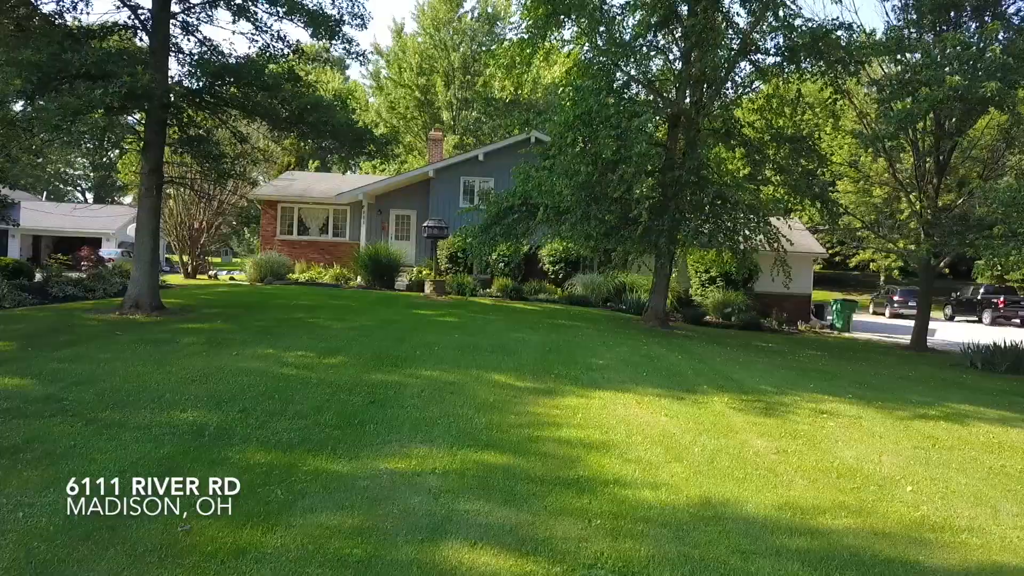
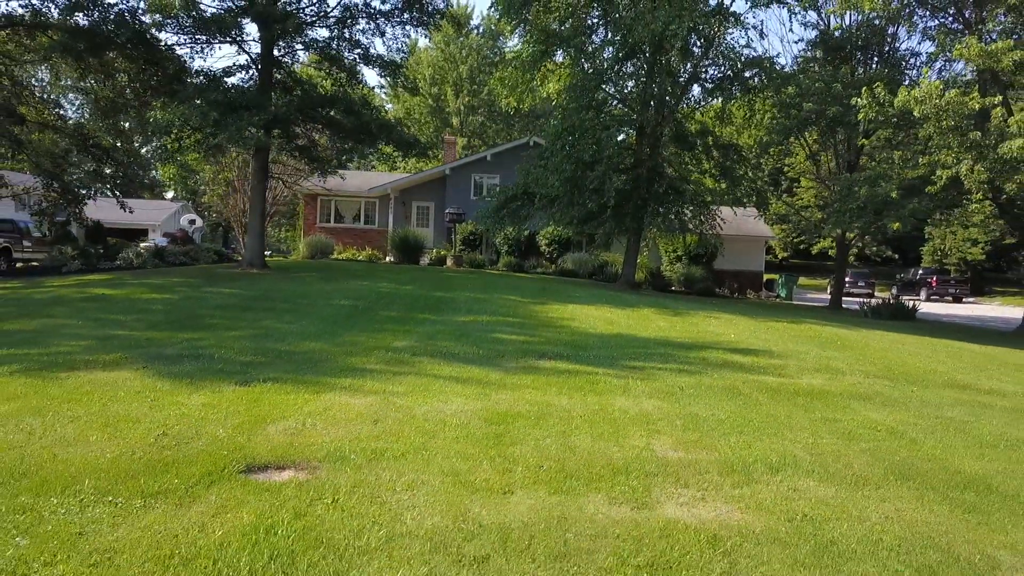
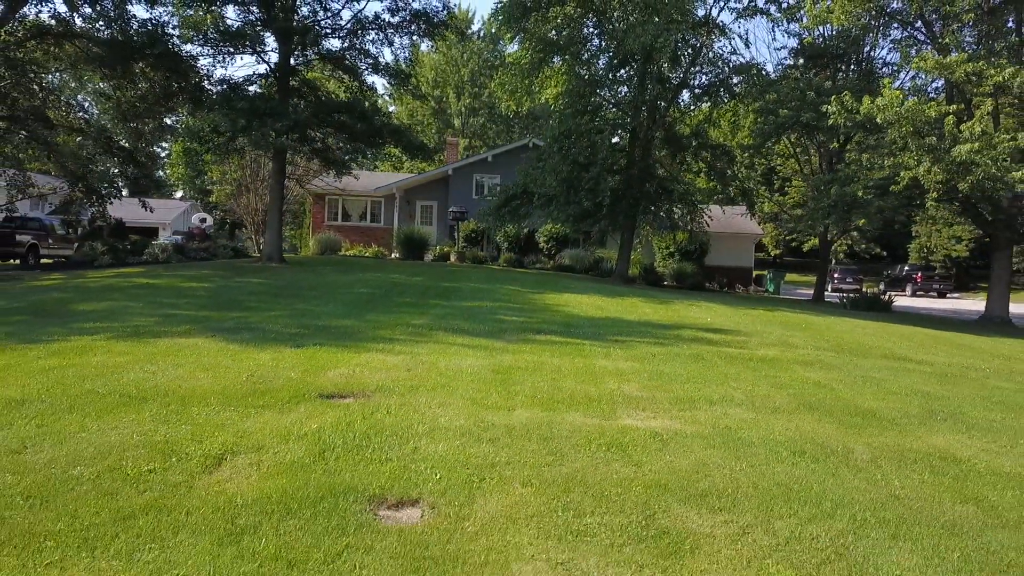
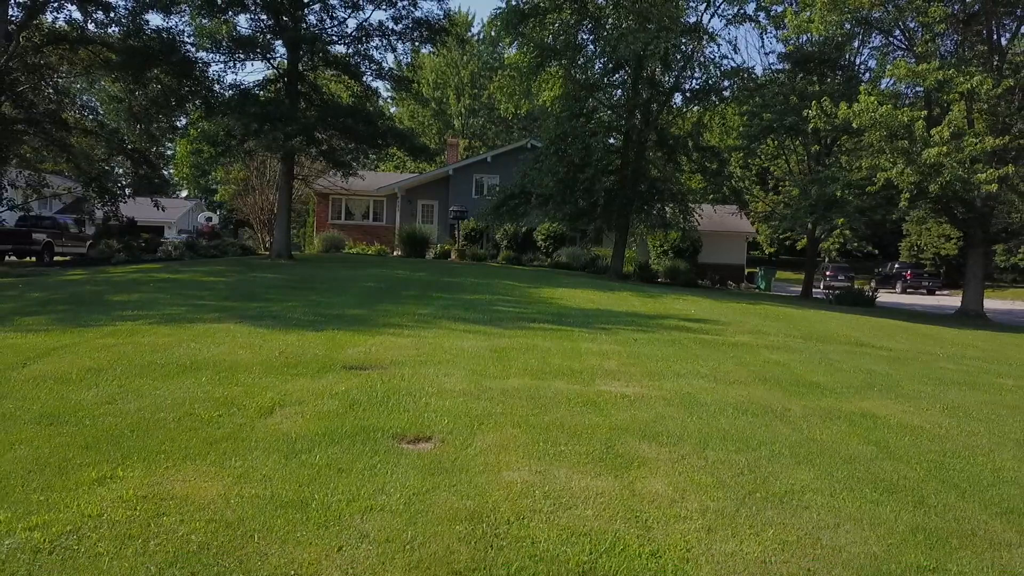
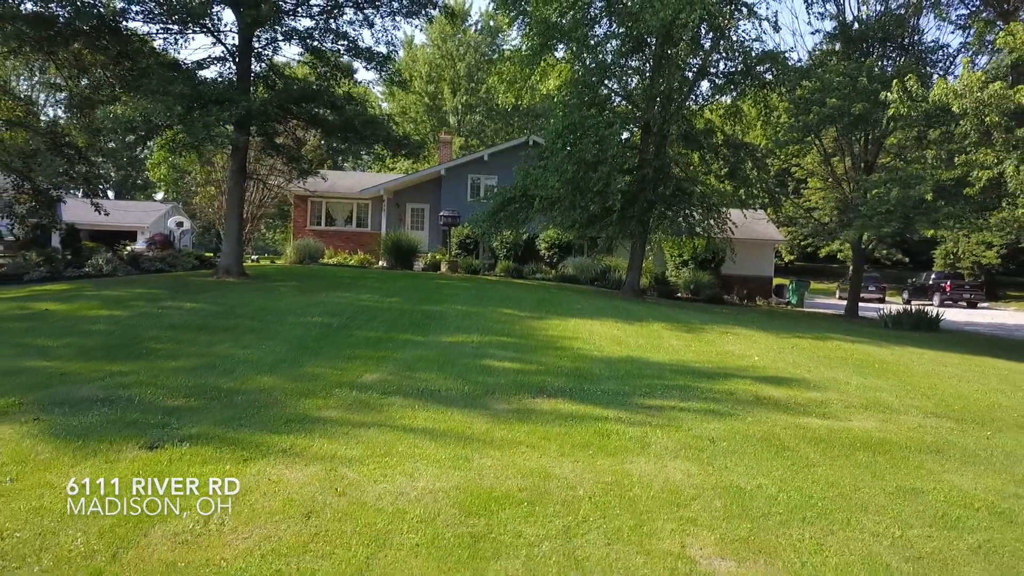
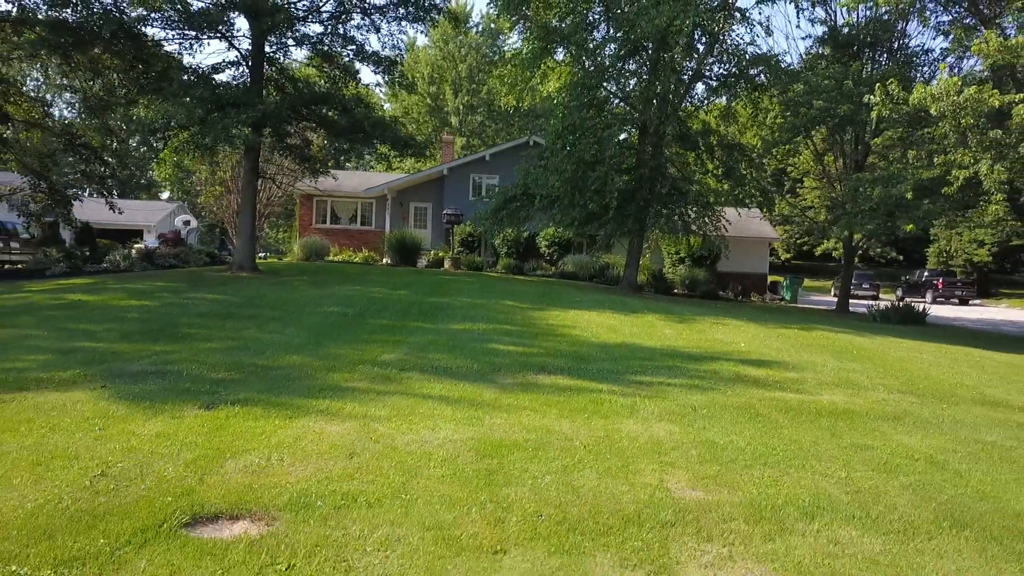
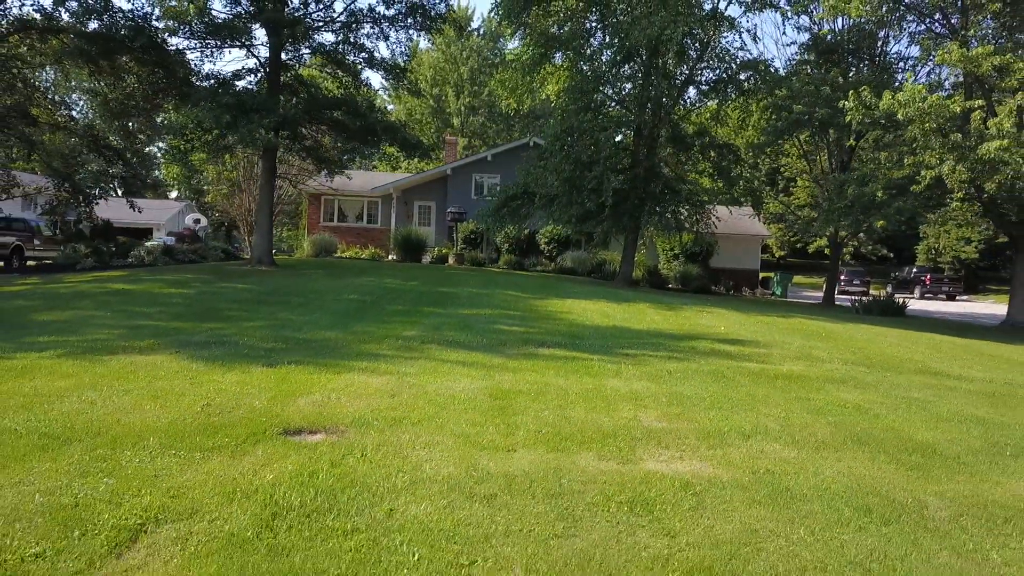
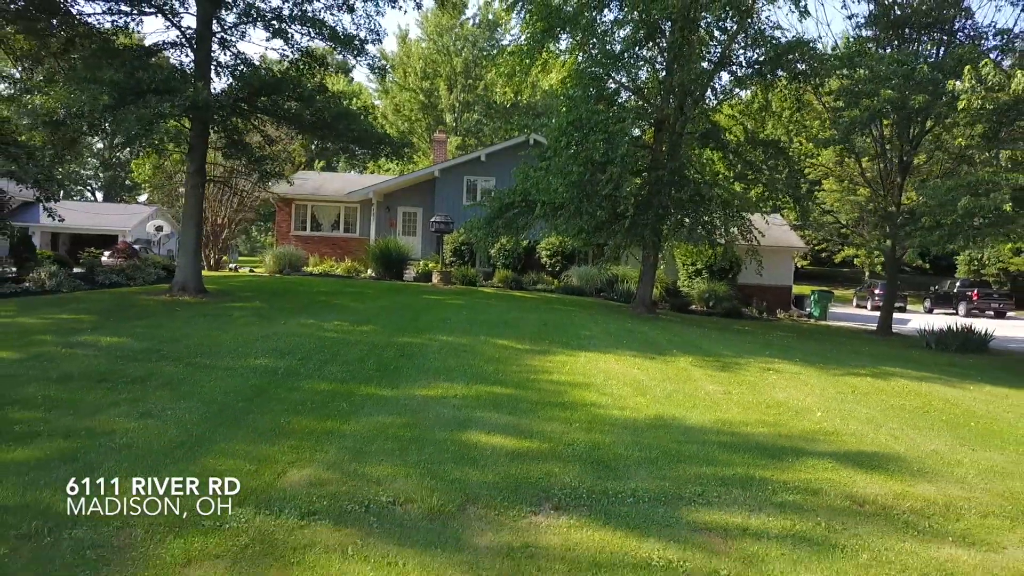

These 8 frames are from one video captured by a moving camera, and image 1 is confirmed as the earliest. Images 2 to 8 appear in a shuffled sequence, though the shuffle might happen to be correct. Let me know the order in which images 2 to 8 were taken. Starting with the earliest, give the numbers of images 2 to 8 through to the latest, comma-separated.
8, 5, 6, 2, 7, 3, 4
